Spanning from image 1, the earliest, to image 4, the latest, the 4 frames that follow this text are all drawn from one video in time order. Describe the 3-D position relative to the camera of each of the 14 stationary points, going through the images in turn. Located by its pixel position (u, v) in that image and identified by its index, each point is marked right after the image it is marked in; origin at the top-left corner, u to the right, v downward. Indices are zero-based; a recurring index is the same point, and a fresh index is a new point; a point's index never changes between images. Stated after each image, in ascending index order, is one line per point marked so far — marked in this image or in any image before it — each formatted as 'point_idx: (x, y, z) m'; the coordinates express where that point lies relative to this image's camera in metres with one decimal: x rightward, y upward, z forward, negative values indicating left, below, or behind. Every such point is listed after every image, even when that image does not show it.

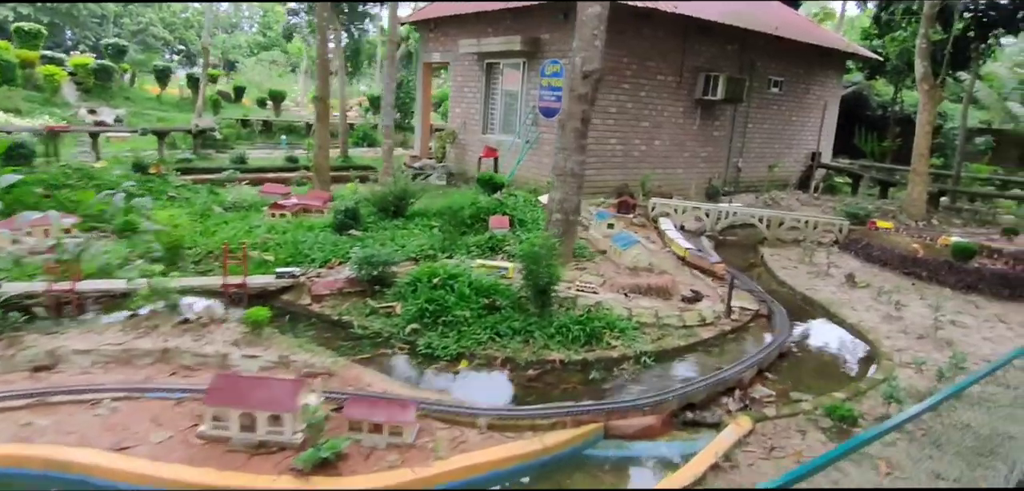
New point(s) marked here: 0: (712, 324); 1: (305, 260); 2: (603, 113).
0: (+2.0, -0.8, +6.3) m
1: (-2.3, -0.2, +7.0) m
2: (+2.2, +2.8, +13.2) m
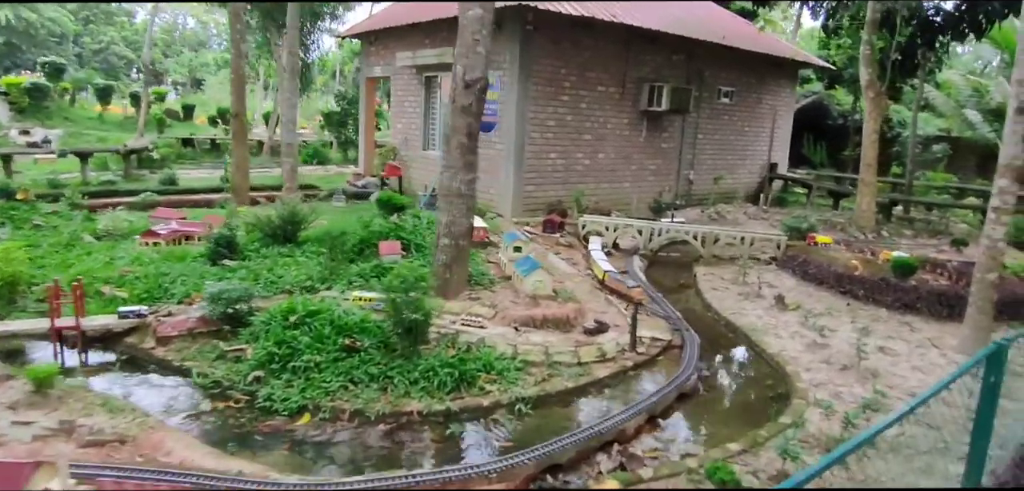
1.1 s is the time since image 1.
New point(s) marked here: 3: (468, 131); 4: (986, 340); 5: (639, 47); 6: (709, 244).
0: (+0.9, -1.0, +5.6) m
1: (-3.4, -0.5, +6.2) m
2: (+0.8, +2.4, +12.6) m
3: (-0.5, +1.1, +6.0) m
4: (+4.6, -0.9, +6.1) m
5: (+2.9, +4.6, +14.5) m
6: (+3.0, 0.0, +9.7) m
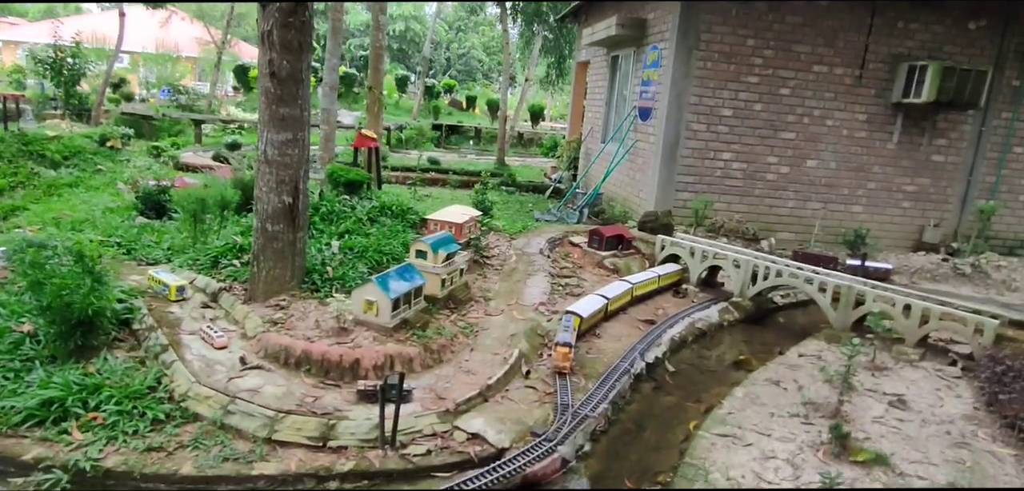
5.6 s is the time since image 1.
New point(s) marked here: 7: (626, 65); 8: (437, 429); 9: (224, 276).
0: (-1.0, -1.1, +3.3) m
1: (-4.3, 0.0, +5.9) m
2: (+2.9, +1.9, +9.3) m
3: (-1.6, +1.2, +4.3) m
4: (+2.5, -1.5, +1.9) m
5: (+6.0, +3.7, +9.8) m
6: (+3.0, -0.6, +5.7) m
7: (+2.2, +3.4, +12.0) m
8: (-0.4, -1.0, +3.5) m
9: (-2.3, -0.2, +5.0) m
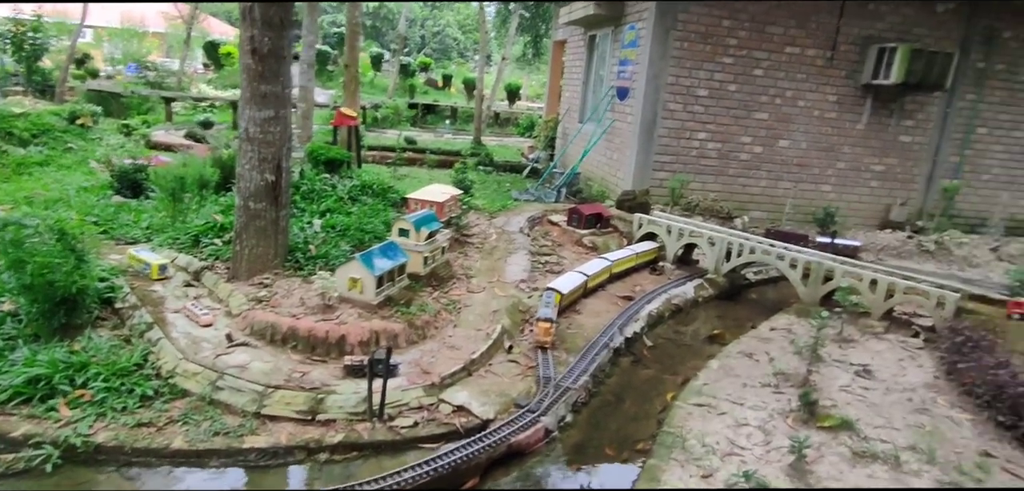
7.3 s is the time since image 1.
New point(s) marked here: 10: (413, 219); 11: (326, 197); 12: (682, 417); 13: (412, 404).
0: (-1.1, -1.0, +3.3) m
1: (-4.5, +0.2, +5.8) m
2: (+2.6, +2.2, +9.4) m
3: (-1.7, +1.3, +4.2) m
4: (+2.5, -1.4, +2.1) m
5: (+5.7, +4.1, +10.0) m
6: (+2.9, -0.3, +5.9) m
7: (+1.7, +3.8, +12.0) m
8: (-0.5, -0.9, +3.6) m
9: (-2.4, -0.1, +5.0) m
10: (-0.8, +0.2, +4.9) m
11: (-1.8, +0.5, +6.1) m
12: (+1.1, -1.1, +3.9) m
13: (-0.6, -0.9, +3.6) m
